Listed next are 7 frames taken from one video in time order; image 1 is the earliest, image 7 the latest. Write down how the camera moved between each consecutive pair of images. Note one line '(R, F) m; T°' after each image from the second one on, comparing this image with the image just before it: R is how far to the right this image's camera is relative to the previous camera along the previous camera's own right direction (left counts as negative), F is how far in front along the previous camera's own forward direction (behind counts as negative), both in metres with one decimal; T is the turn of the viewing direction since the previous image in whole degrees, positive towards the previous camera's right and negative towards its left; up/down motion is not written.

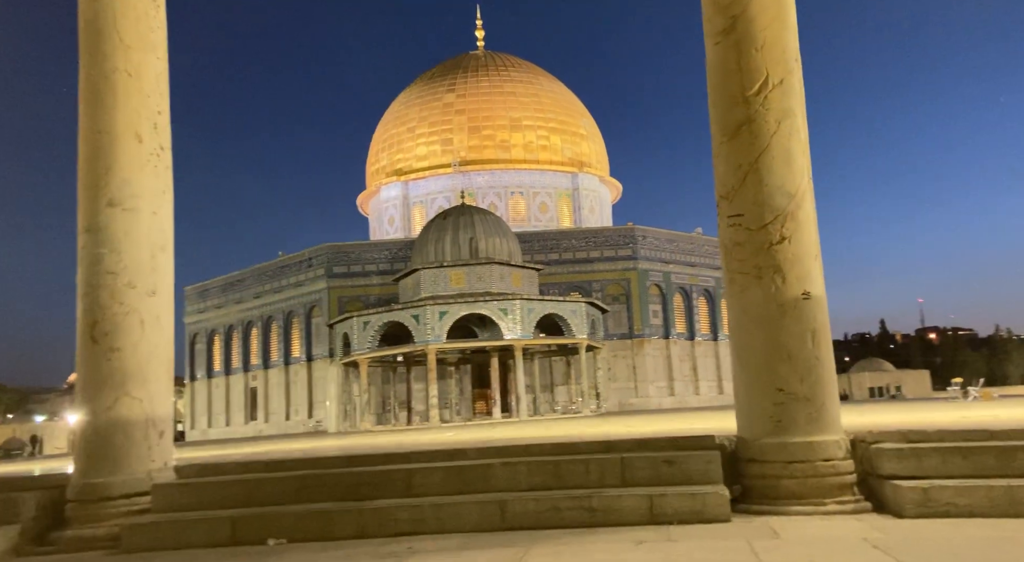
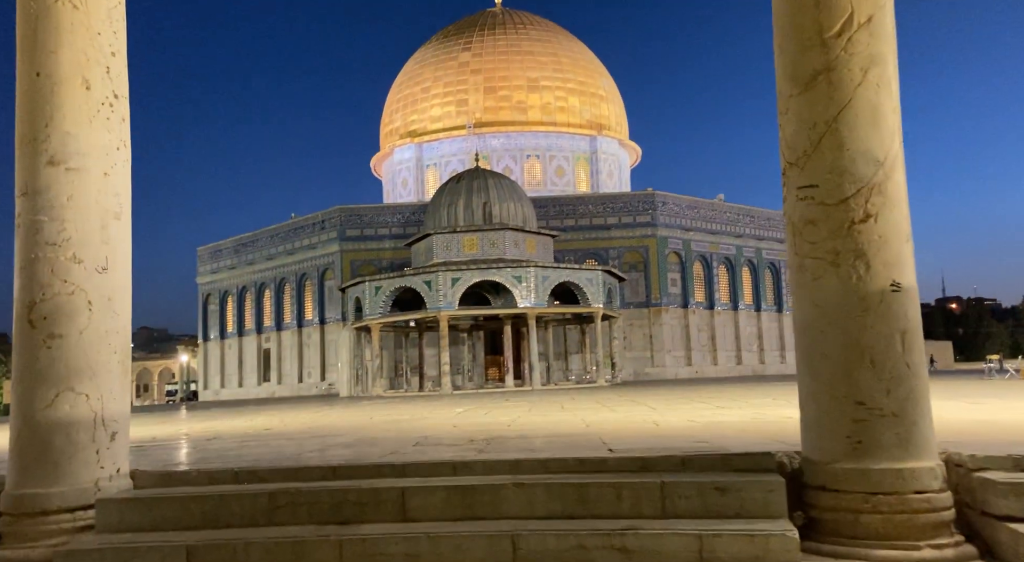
(0.0, +0.5) m; -1°
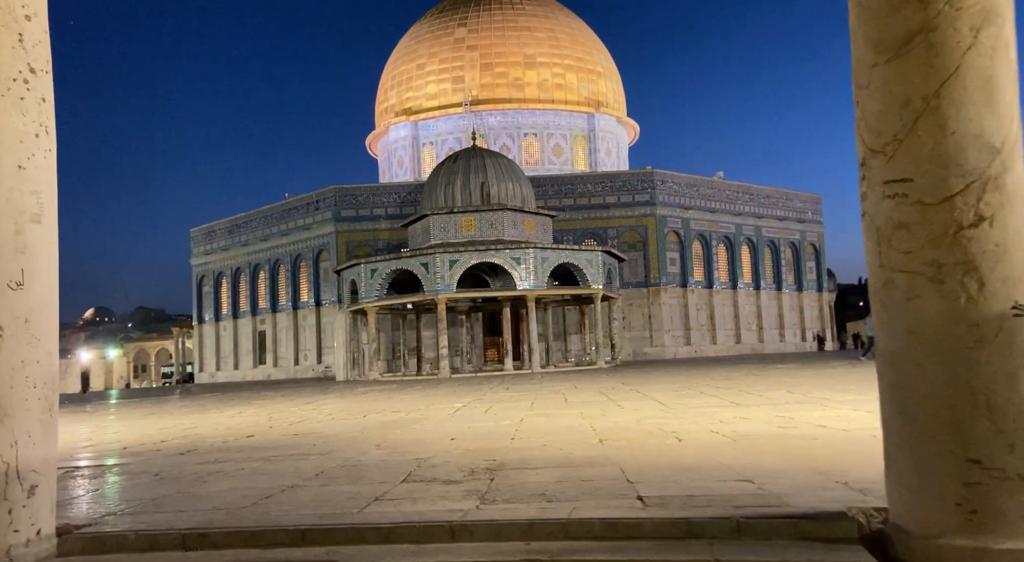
(0.0, +0.5) m; 0°
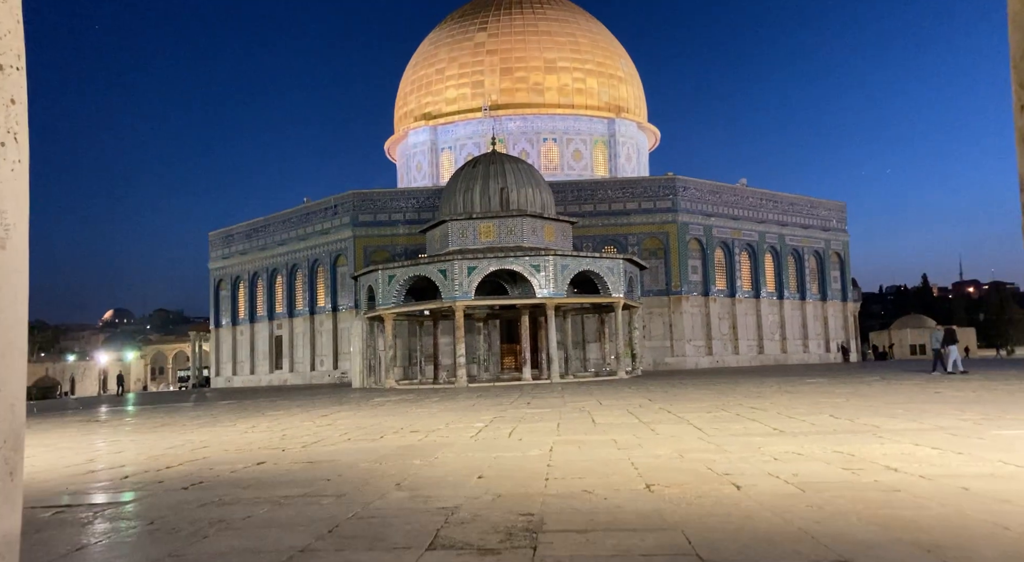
(-0.1, +0.4) m; -1°
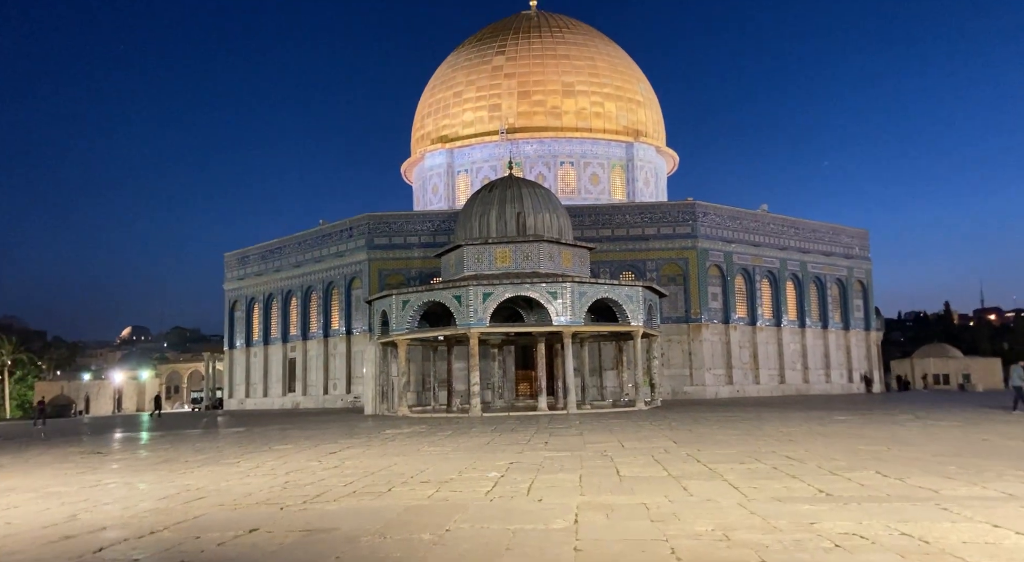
(0.0, +0.5) m; -1°
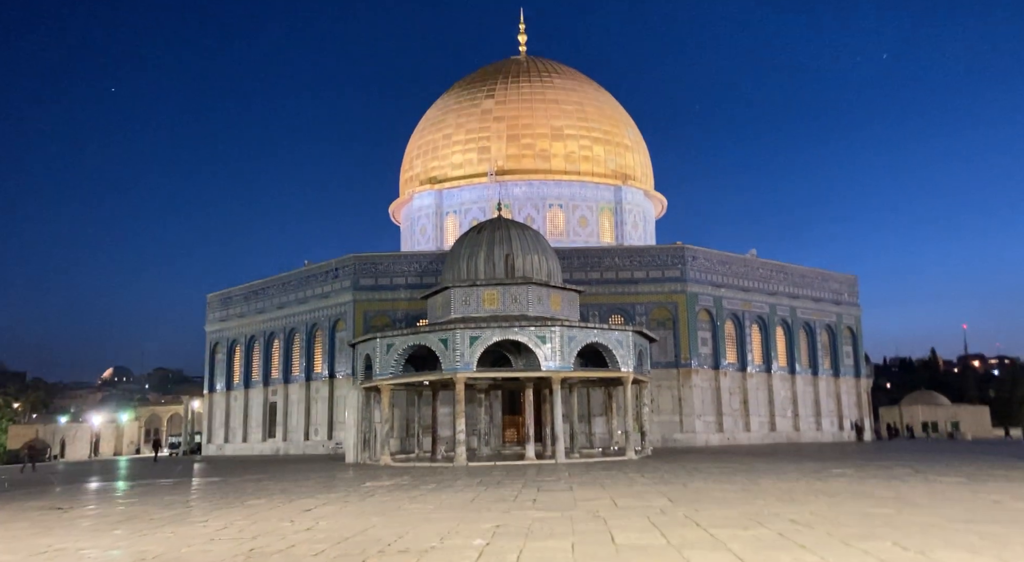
(0.0, +0.5) m; +1°
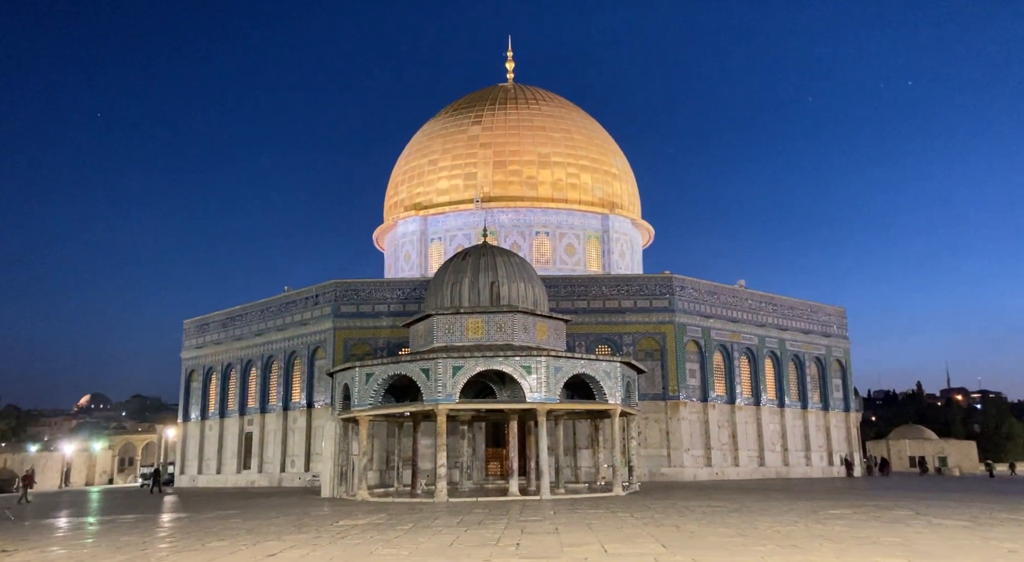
(0.0, +0.7) m; +1°
